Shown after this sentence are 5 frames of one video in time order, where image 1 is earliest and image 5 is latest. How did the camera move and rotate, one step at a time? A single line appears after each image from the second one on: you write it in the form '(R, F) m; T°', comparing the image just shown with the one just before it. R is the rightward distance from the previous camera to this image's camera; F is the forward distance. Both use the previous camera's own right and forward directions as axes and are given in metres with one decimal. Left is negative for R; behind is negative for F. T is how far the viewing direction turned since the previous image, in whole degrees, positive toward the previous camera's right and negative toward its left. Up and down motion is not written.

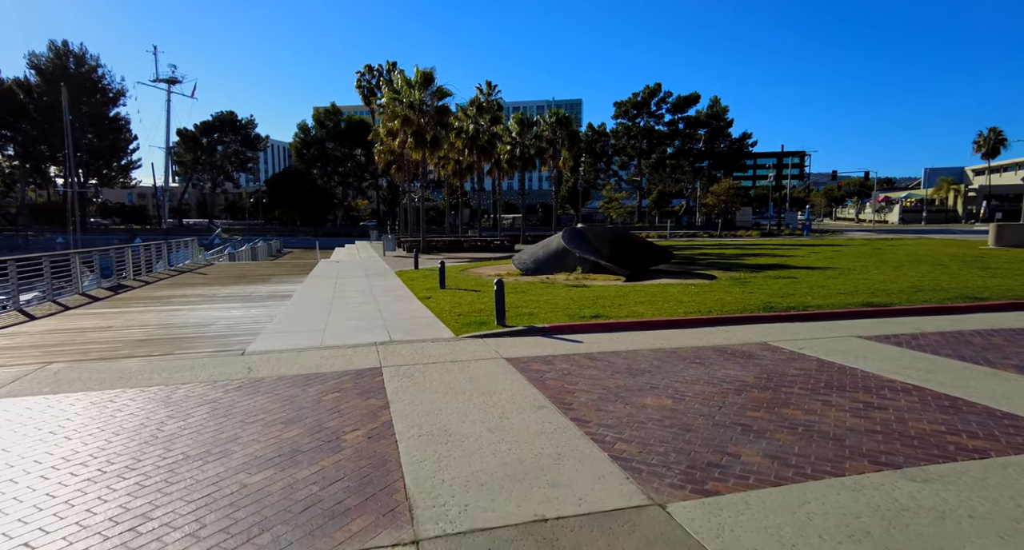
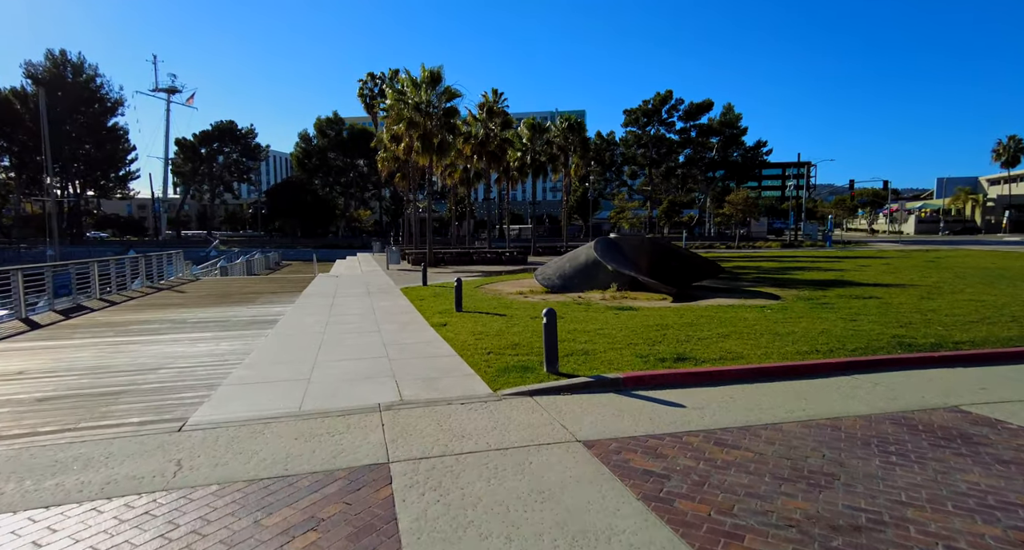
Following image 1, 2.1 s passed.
(-0.6, +2.5) m; 0°
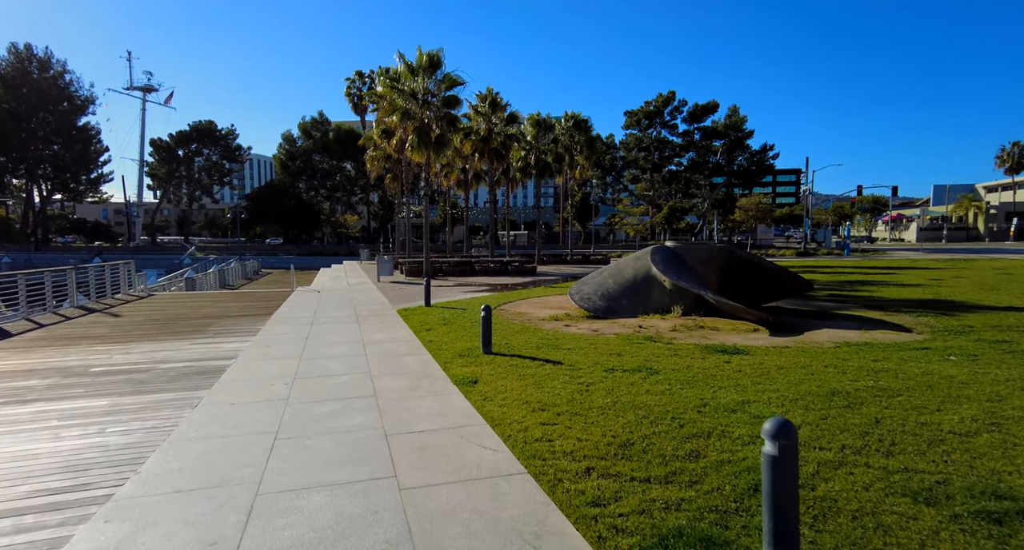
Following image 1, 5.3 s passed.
(-1.0, +3.7) m; +1°
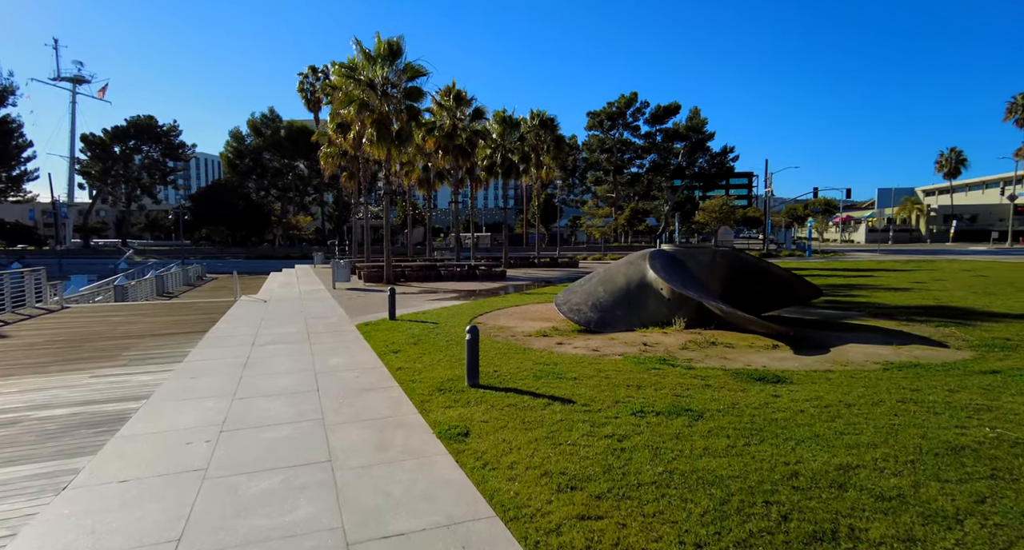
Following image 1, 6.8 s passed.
(-0.4, +1.7) m; +4°
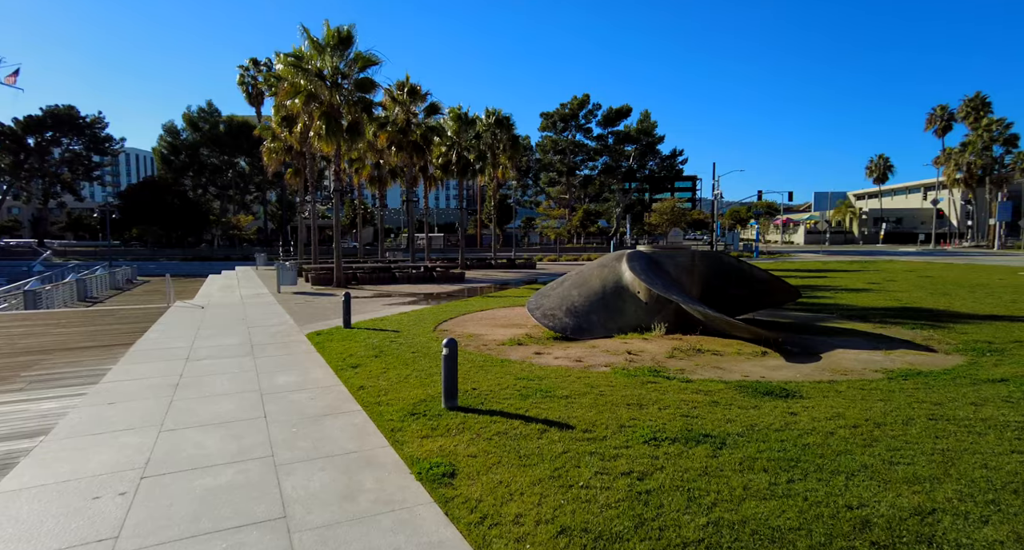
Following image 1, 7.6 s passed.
(-0.4, +0.9) m; +5°
